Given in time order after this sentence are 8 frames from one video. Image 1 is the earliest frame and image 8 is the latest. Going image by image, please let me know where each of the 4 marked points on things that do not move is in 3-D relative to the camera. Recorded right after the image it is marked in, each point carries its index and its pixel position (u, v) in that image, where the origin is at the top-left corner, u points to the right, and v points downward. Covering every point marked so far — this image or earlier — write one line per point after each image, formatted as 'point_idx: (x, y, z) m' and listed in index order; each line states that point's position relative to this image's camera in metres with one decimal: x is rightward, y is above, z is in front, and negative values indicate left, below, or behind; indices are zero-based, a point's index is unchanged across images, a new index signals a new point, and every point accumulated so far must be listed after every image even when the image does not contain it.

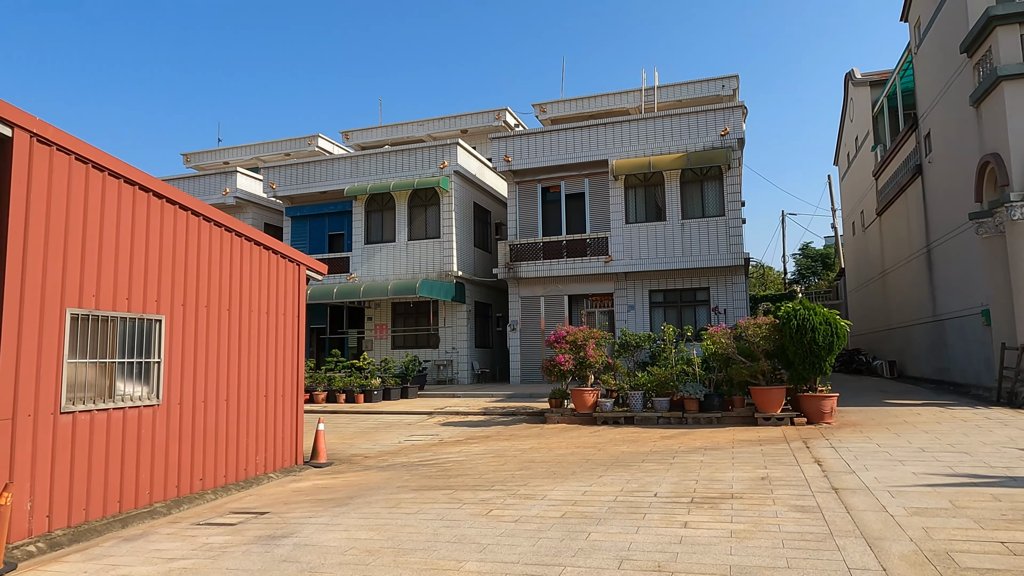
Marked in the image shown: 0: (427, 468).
0: (-1.1, -2.3, +8.5) m
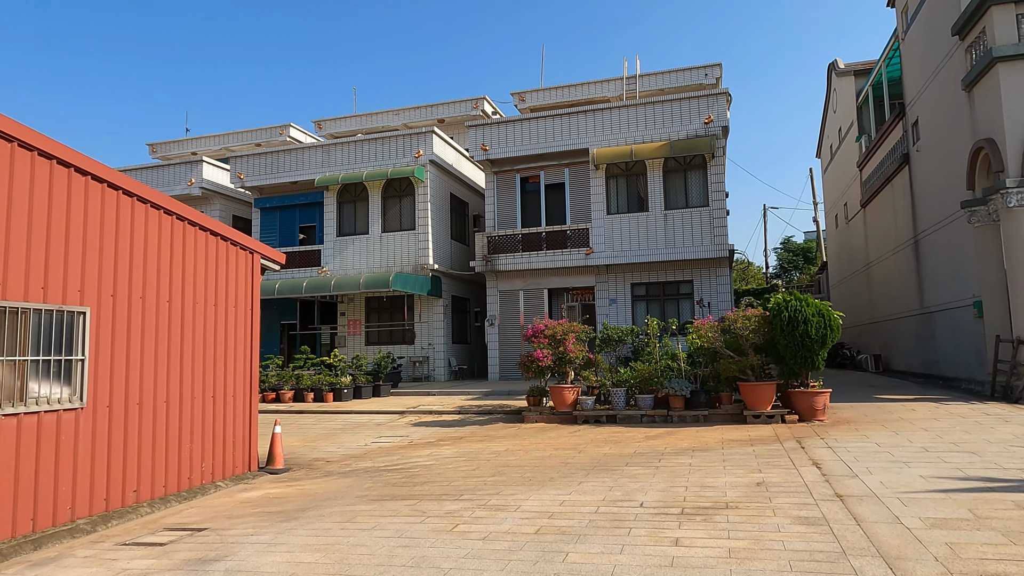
0: (-1.4, -2.2, +7.8) m
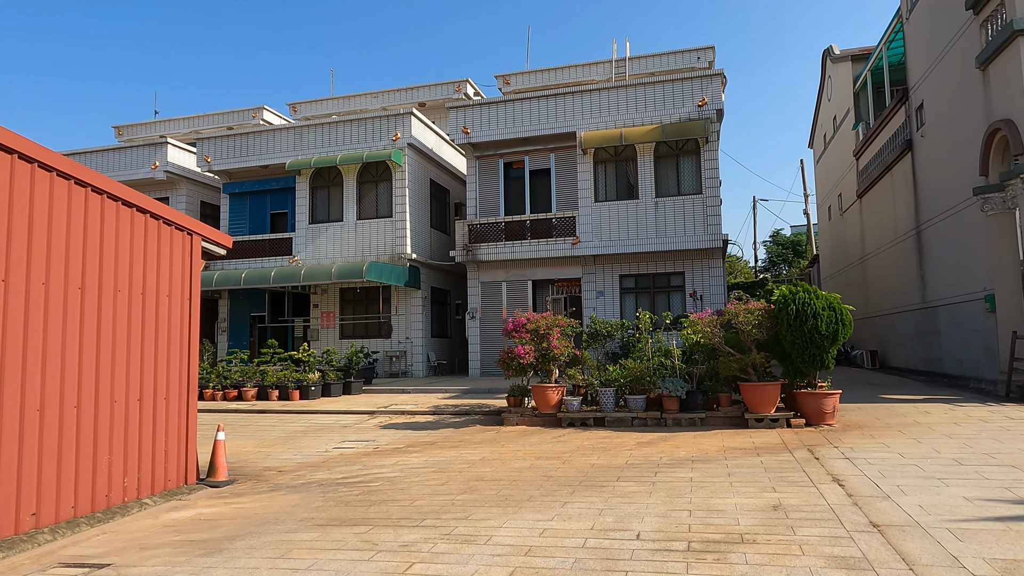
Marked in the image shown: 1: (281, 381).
0: (-1.7, -2.0, +6.8) m
1: (-4.9, -2.0, +14.3) m
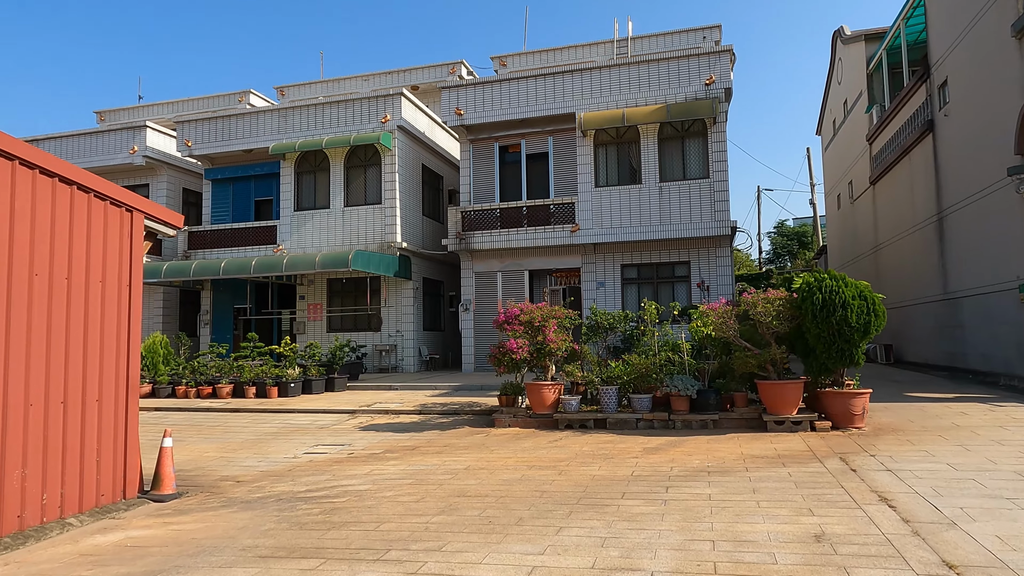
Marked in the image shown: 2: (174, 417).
0: (-1.8, -1.9, +5.8) m
1: (-5.1, -1.8, +13.3) m
2: (-5.8, -2.2, +11.5) m
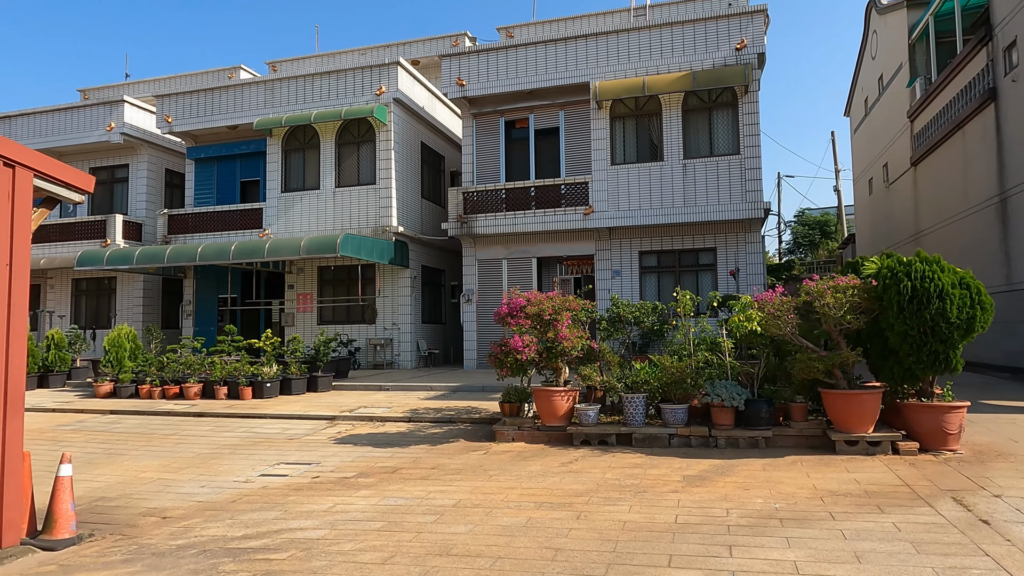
0: (-1.8, -1.8, +4.3) m
1: (-5.0, -1.5, +11.8) m
2: (-5.7, -2.0, +10.0) m
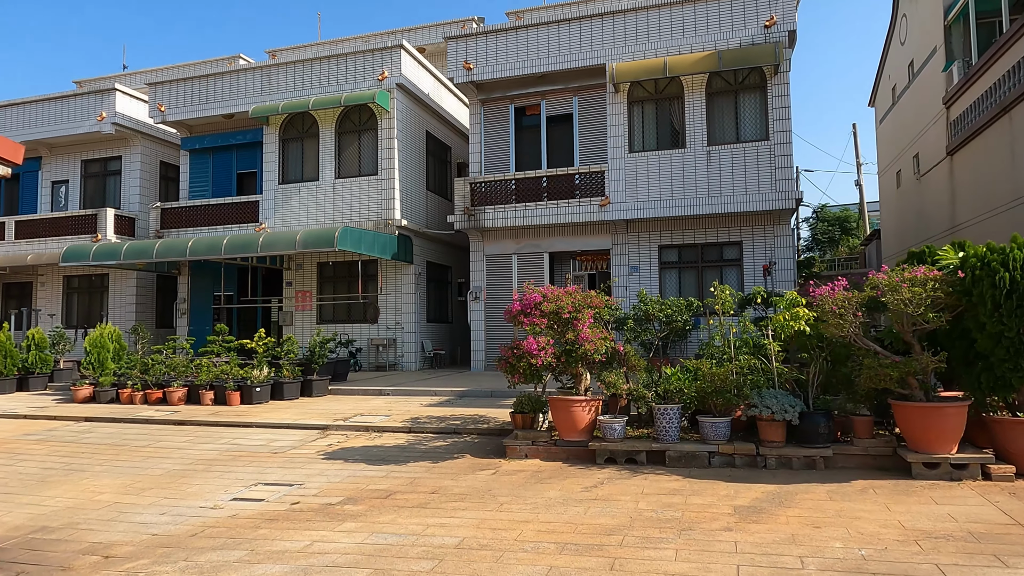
0: (-1.7, -1.7, +3.3) m
1: (-4.8, -1.5, +10.9) m
2: (-5.6, -1.9, +9.1) m
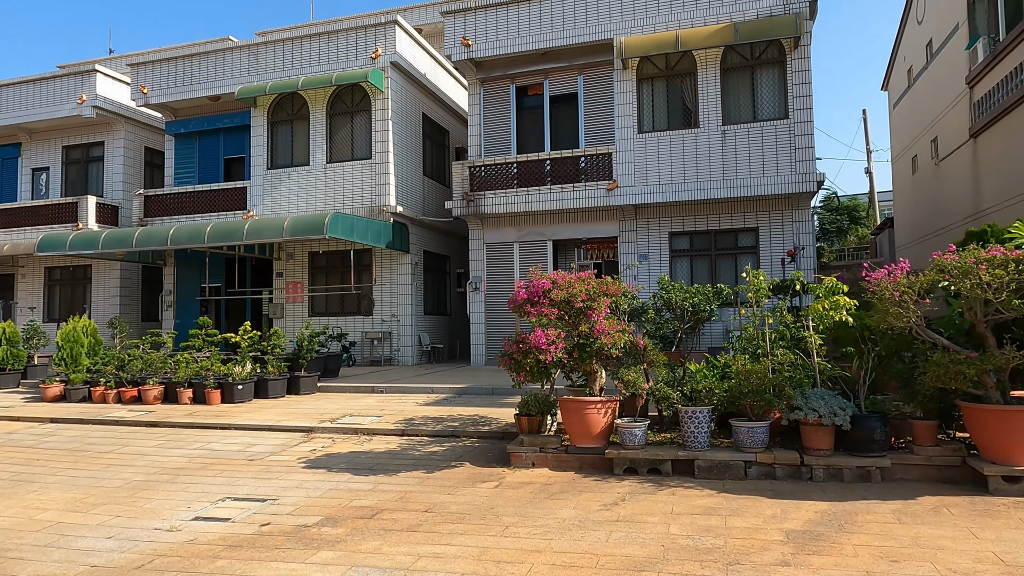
0: (-1.6, -1.6, +2.5) m
1: (-4.7, -1.3, +10.1) m
2: (-5.5, -1.8, +8.3) m
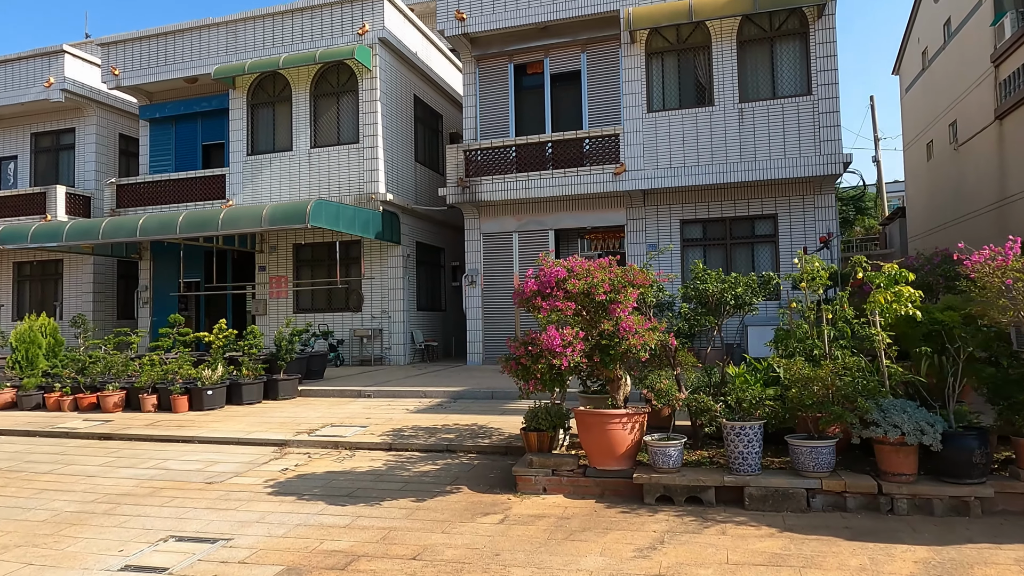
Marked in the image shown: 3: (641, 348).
0: (-1.6, -1.6, +1.5) m
1: (-4.7, -1.2, +9.0) m
2: (-5.5, -1.7, +7.2) m
3: (+0.9, -0.4, +4.7) m
